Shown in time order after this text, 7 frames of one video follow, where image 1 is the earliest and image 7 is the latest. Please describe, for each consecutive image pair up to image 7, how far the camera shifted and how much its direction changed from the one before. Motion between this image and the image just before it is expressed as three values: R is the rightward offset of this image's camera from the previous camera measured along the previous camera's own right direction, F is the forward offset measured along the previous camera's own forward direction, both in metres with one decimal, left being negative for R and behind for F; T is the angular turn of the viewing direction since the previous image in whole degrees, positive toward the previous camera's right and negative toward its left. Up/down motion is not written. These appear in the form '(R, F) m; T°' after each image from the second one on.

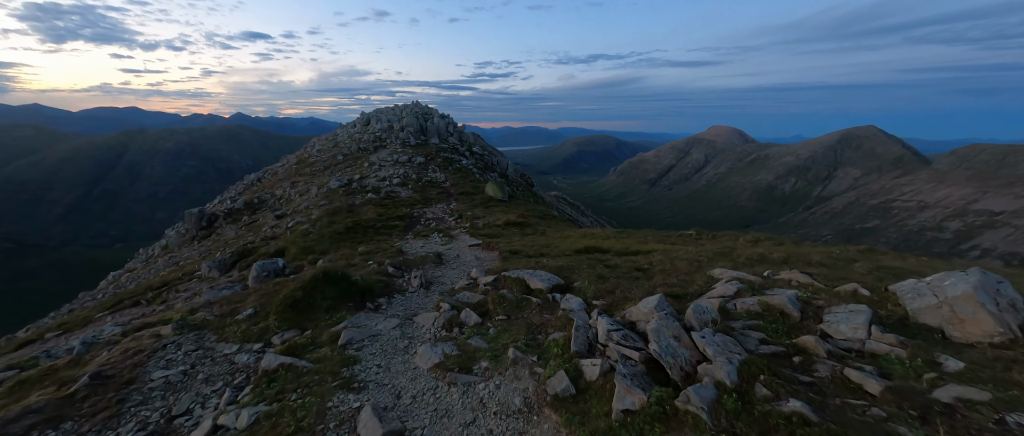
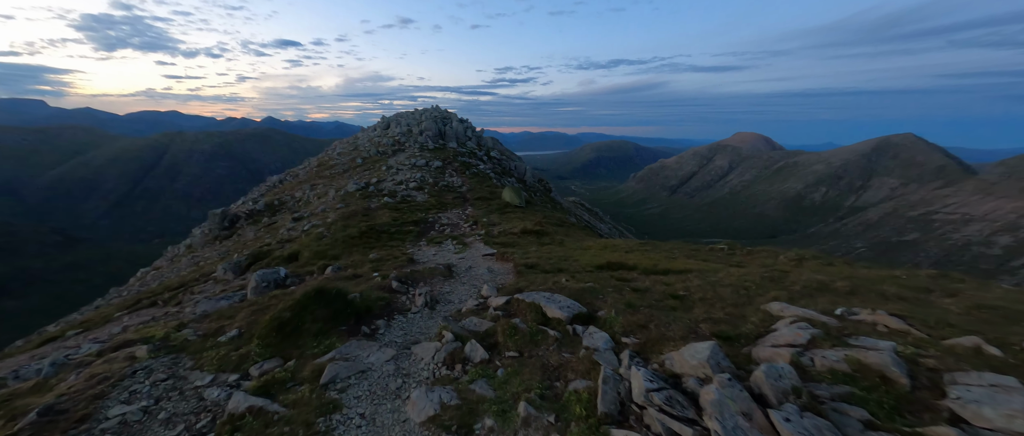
(+0.1, +1.7) m; -2°
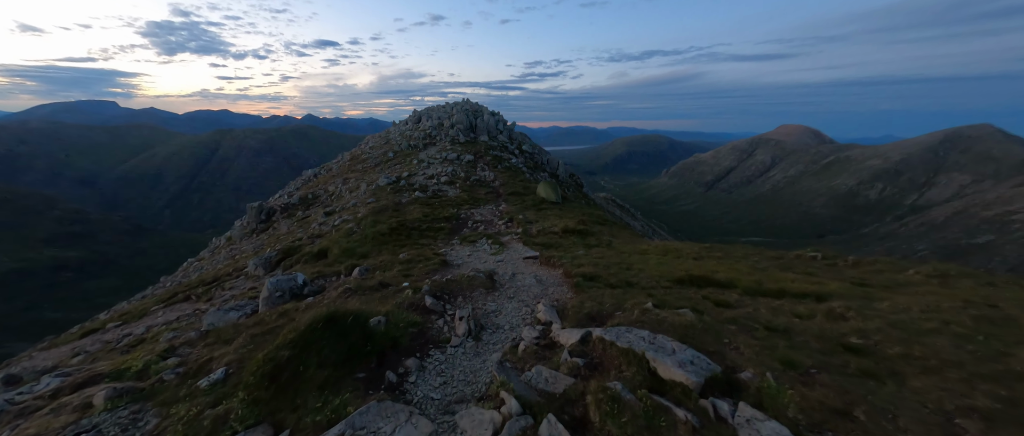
(-1.2, +3.6) m; -4°
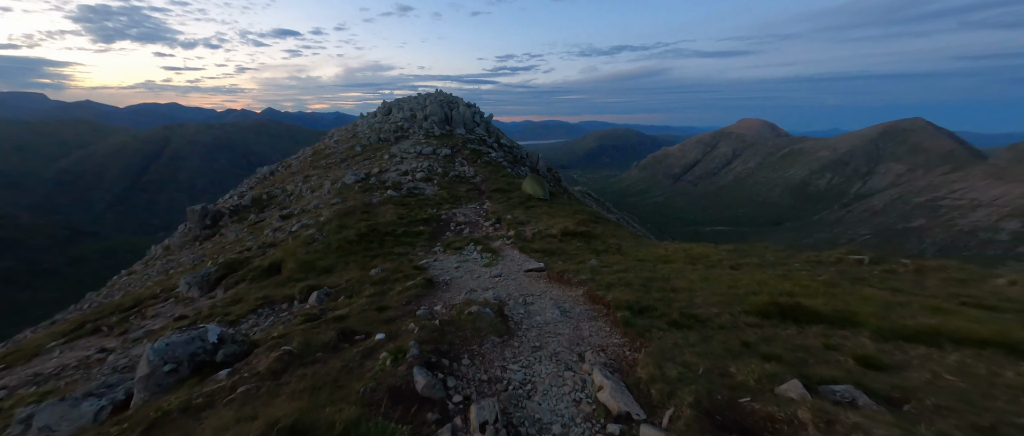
(-1.3, +5.2) m; +4°
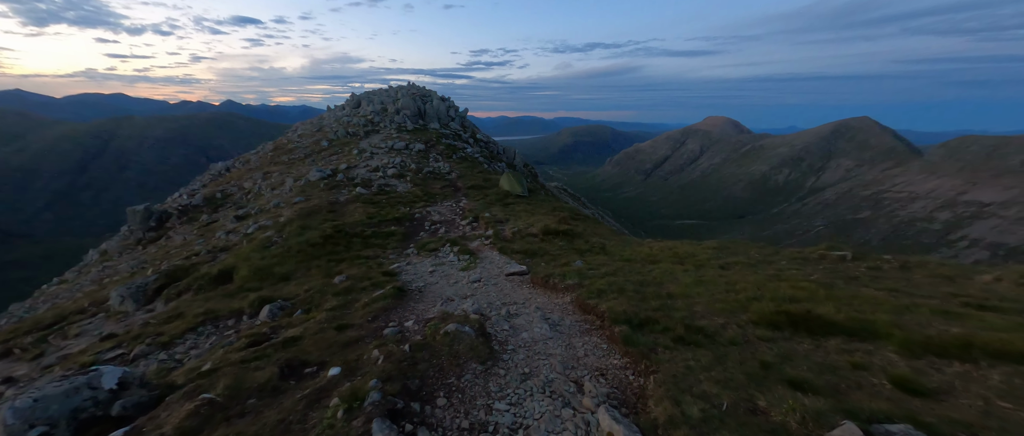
(-0.2, +1.7) m; +3°
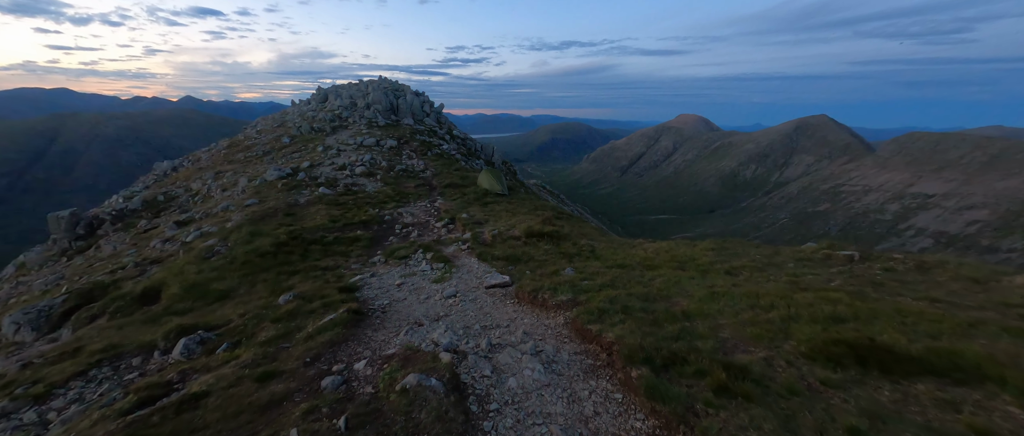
(0.0, +3.0) m; +3°
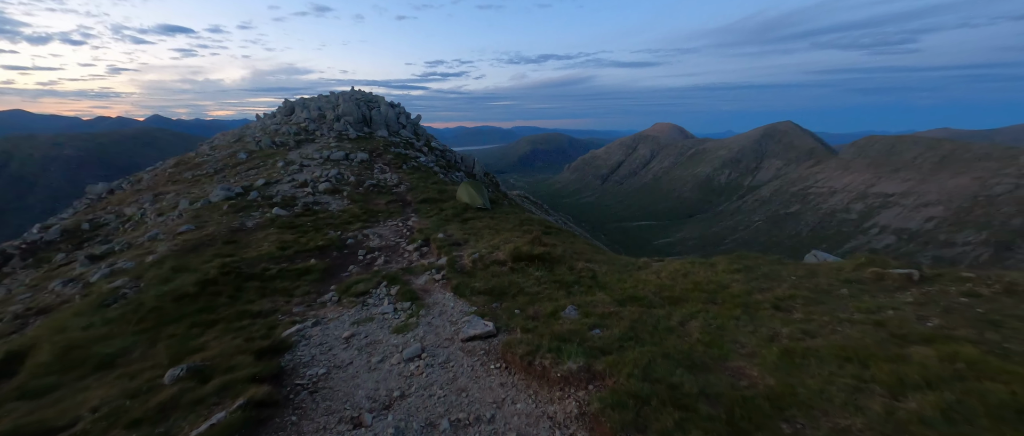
(+0.1, +4.7) m; +2°
